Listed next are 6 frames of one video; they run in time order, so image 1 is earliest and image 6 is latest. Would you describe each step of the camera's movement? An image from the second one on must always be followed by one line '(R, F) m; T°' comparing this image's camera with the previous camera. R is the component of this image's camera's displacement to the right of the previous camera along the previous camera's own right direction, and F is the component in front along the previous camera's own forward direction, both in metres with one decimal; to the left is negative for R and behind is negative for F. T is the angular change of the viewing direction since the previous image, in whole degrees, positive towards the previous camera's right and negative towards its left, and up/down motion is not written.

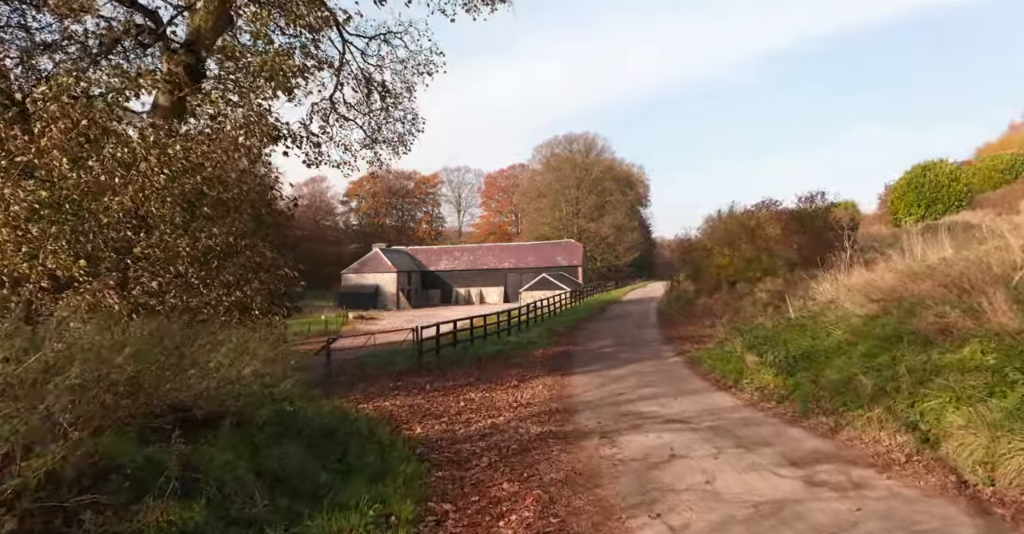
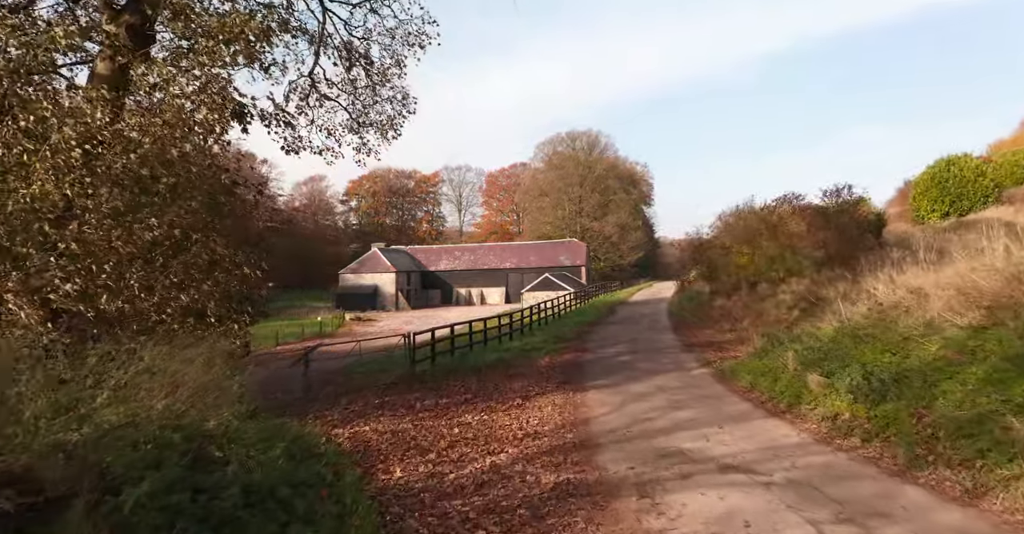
(0.0, +1.8) m; 0°
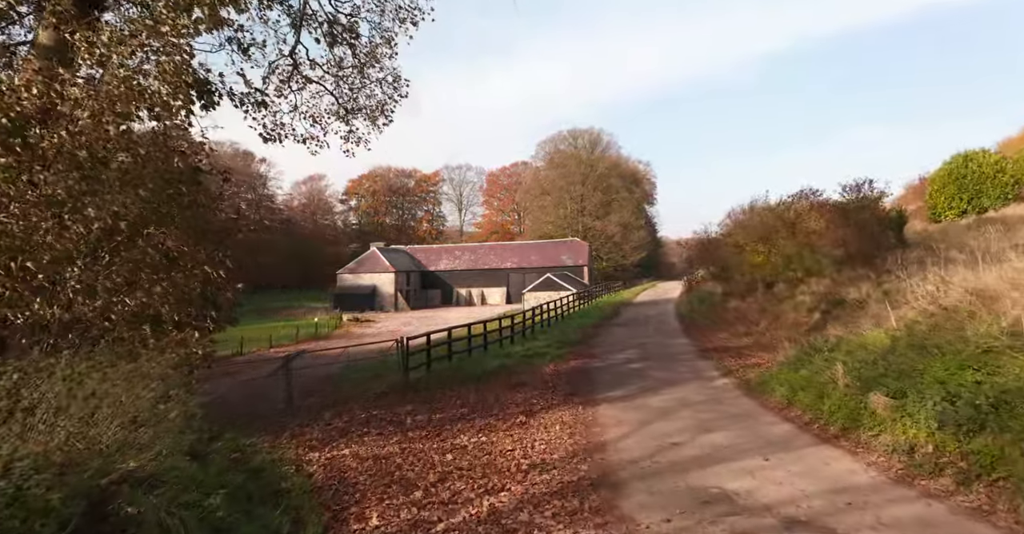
(0.0, +1.3) m; 0°
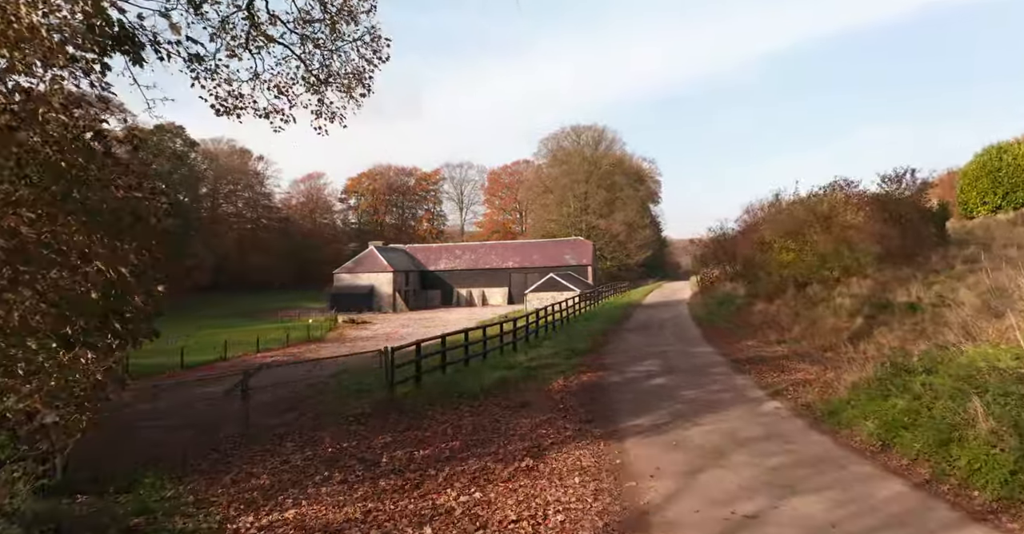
(0.0, +2.2) m; 0°
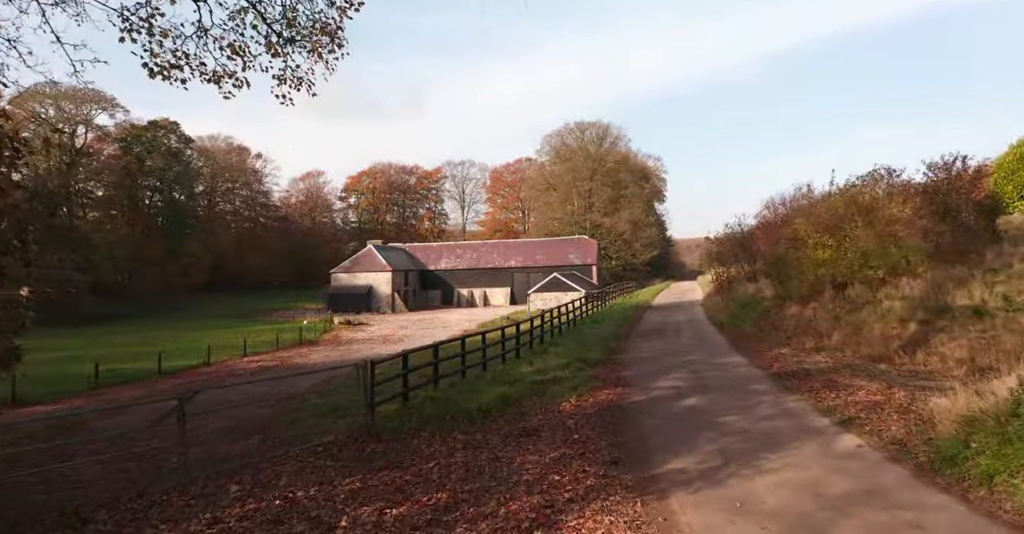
(0.0, +2.1) m; 0°
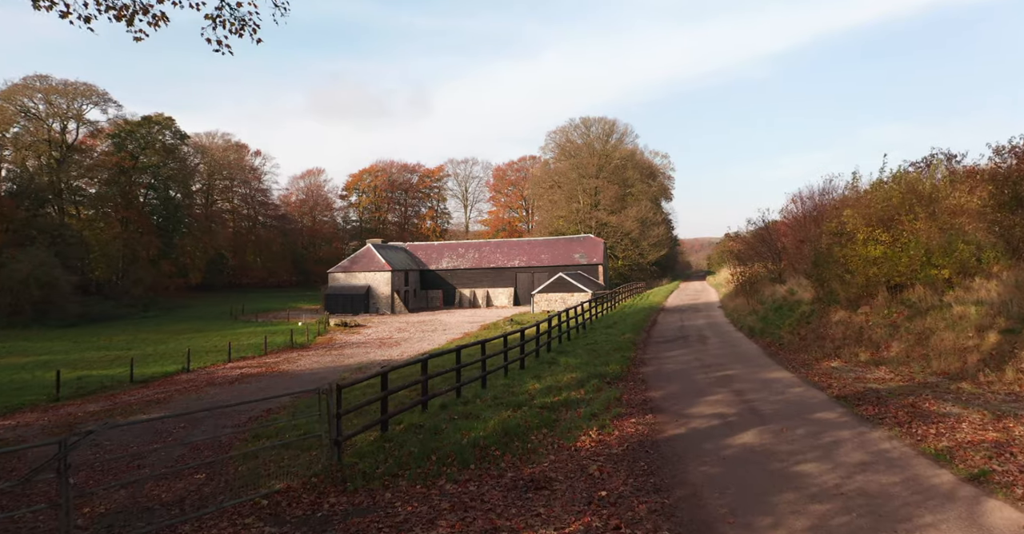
(0.0, +2.3) m; 0°
